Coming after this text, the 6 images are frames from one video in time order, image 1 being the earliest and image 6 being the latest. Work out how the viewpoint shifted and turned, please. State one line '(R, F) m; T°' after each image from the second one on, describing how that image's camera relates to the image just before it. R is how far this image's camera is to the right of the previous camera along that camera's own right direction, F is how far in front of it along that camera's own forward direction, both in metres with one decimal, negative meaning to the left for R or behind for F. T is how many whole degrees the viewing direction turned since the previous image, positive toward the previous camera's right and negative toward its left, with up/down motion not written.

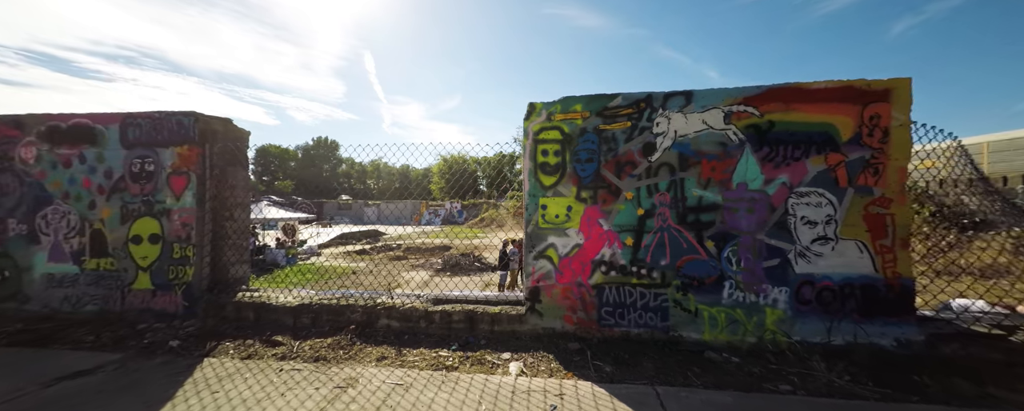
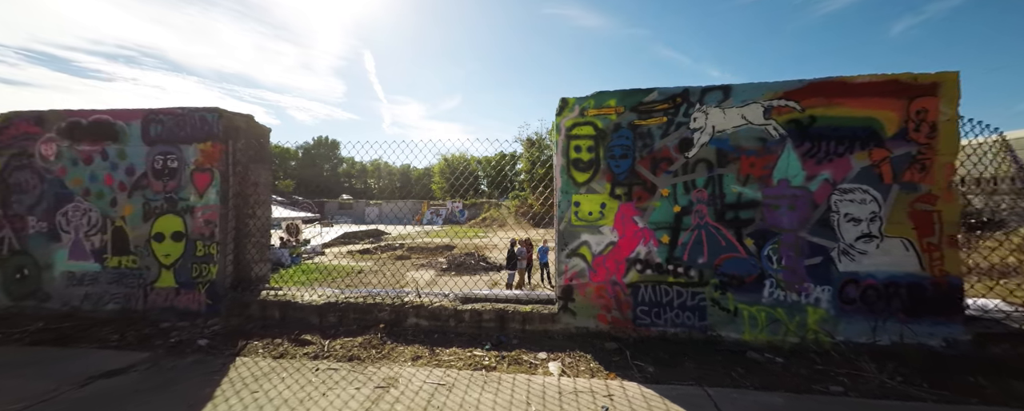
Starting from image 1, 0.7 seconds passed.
(-0.3, 0.0) m; 0°
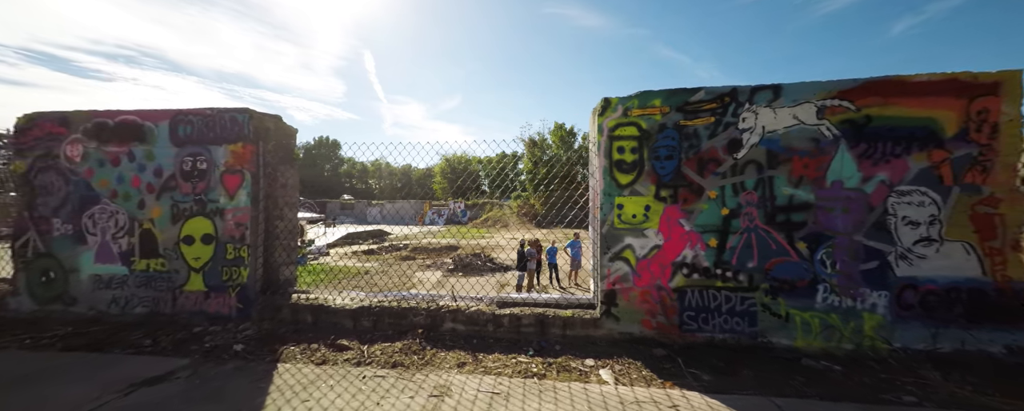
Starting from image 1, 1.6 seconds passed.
(-0.3, +0.1) m; 0°
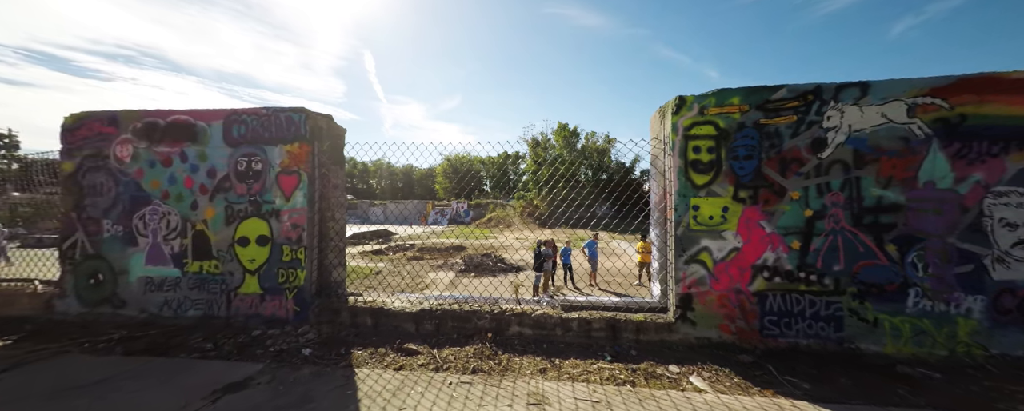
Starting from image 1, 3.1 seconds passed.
(-0.6, +0.1) m; 0°
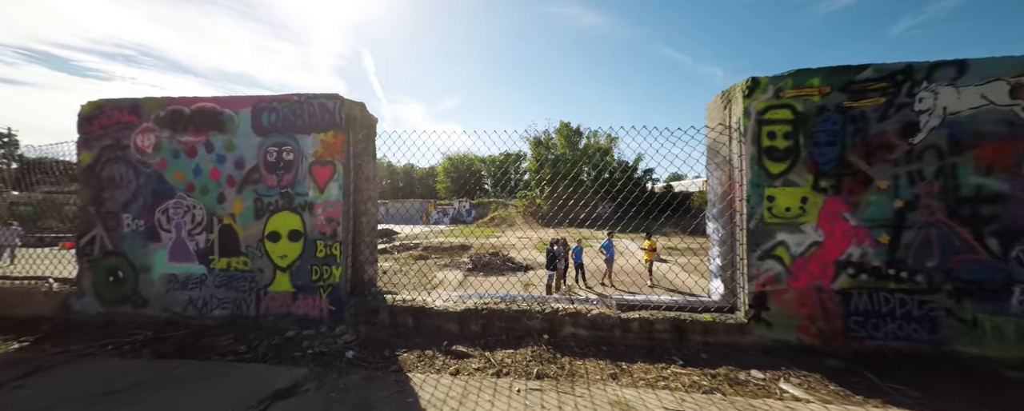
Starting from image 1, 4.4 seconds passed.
(-0.4, +0.2) m; 0°
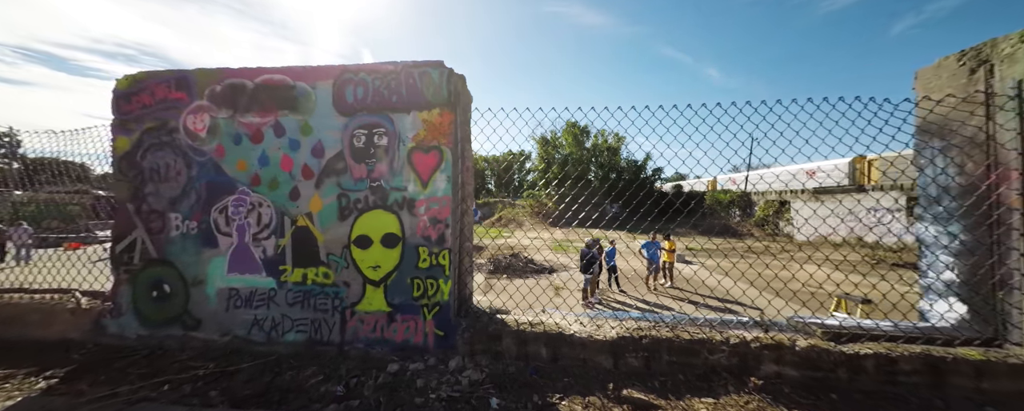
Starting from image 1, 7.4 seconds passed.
(-1.1, +0.6) m; -1°
